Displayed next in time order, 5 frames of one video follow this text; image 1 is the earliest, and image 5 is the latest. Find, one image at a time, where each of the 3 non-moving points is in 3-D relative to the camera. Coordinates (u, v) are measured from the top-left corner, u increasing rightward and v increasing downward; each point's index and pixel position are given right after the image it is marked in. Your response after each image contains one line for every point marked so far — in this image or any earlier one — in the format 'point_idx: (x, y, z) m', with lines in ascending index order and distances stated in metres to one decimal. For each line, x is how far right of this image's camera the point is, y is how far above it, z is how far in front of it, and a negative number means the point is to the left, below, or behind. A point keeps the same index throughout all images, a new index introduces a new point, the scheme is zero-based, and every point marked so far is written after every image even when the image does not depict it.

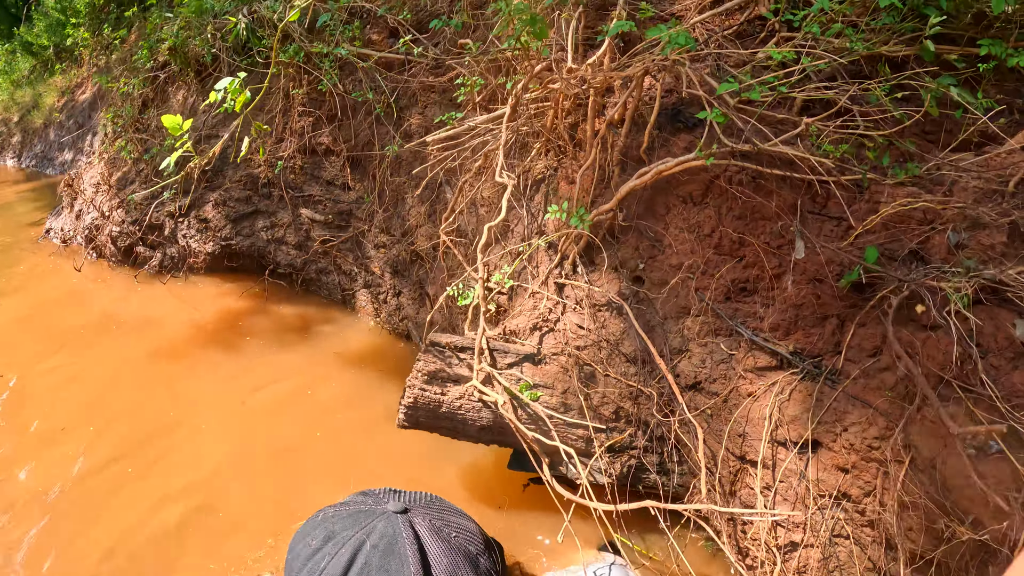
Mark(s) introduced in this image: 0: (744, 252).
0: (+0.7, +0.1, +2.0) m
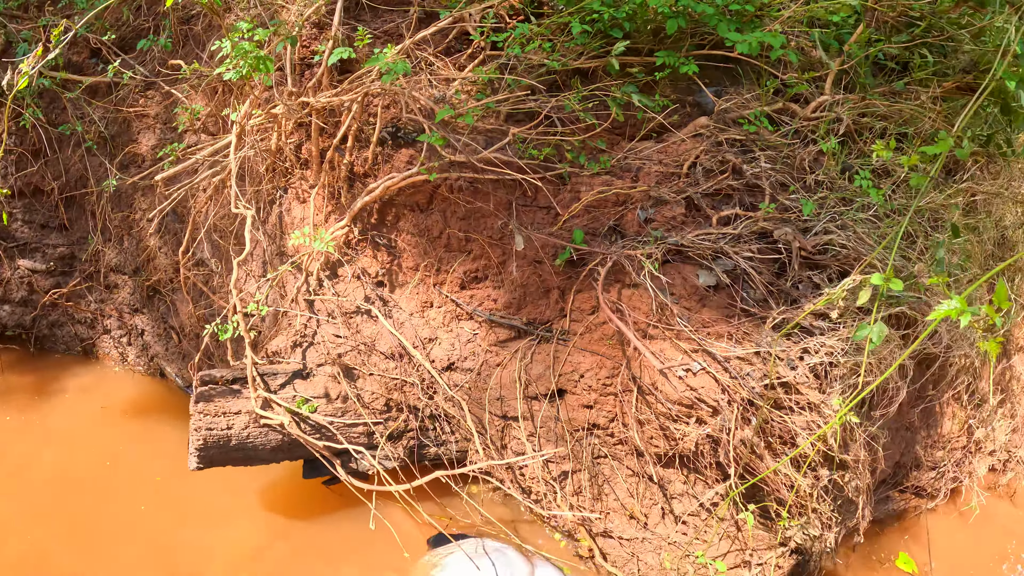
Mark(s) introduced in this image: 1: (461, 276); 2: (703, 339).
0: (-0.2, +0.2, +2.3) m
1: (-0.2, +0.1, +2.3) m
2: (+0.7, -0.2, +2.1) m
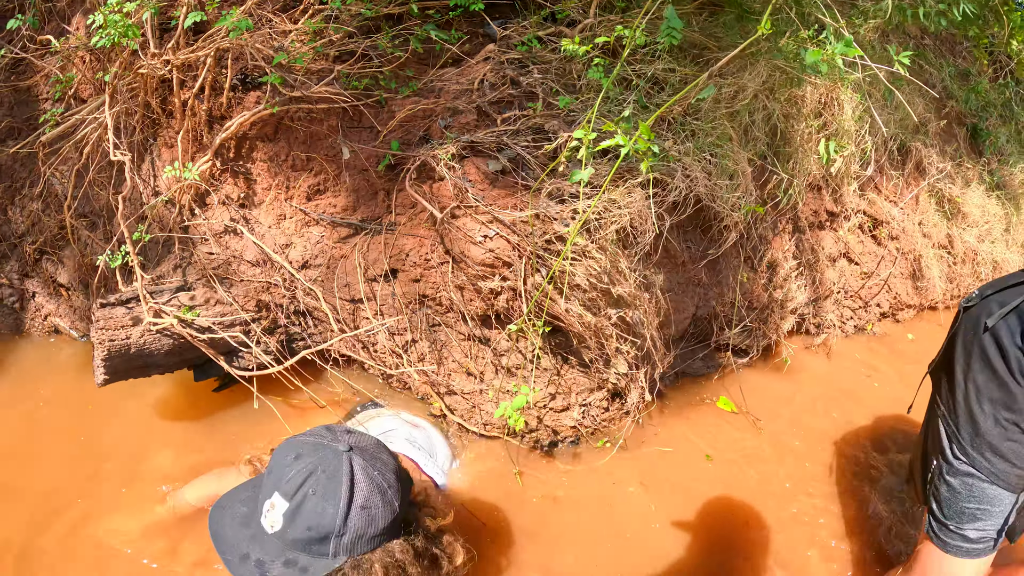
0: (-0.9, +0.6, +2.7) m
1: (-0.9, +0.5, +2.7) m
2: (-0.1, +0.3, +2.5) m
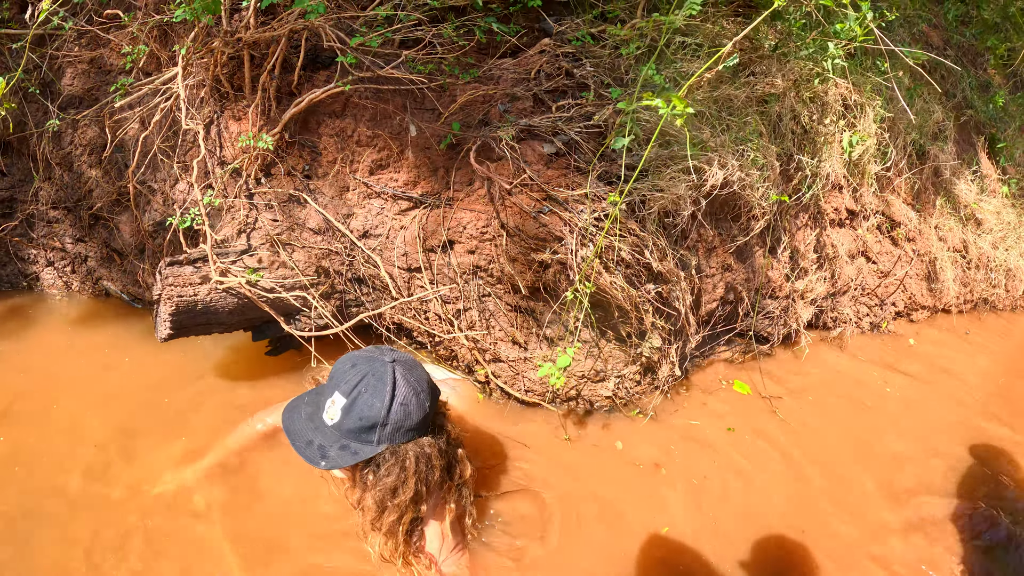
0: (-0.7, +0.7, +2.9) m
1: (-0.7, +0.6, +2.9) m
2: (+0.2, +0.5, +2.7) m
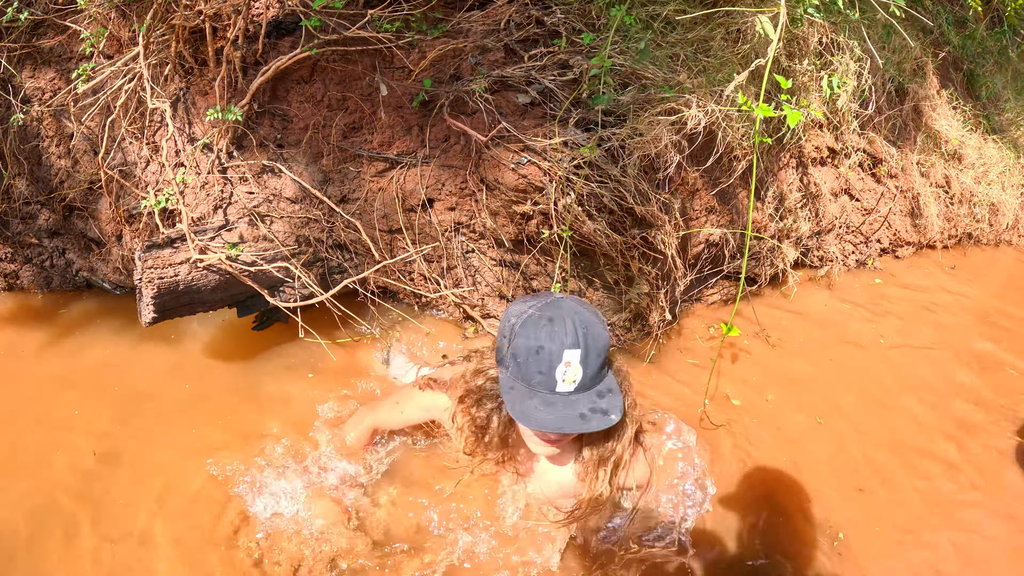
0: (-0.8, +0.9, +2.9) m
1: (-0.8, +0.8, +2.9) m
2: (+0.1, +0.7, +2.7) m
